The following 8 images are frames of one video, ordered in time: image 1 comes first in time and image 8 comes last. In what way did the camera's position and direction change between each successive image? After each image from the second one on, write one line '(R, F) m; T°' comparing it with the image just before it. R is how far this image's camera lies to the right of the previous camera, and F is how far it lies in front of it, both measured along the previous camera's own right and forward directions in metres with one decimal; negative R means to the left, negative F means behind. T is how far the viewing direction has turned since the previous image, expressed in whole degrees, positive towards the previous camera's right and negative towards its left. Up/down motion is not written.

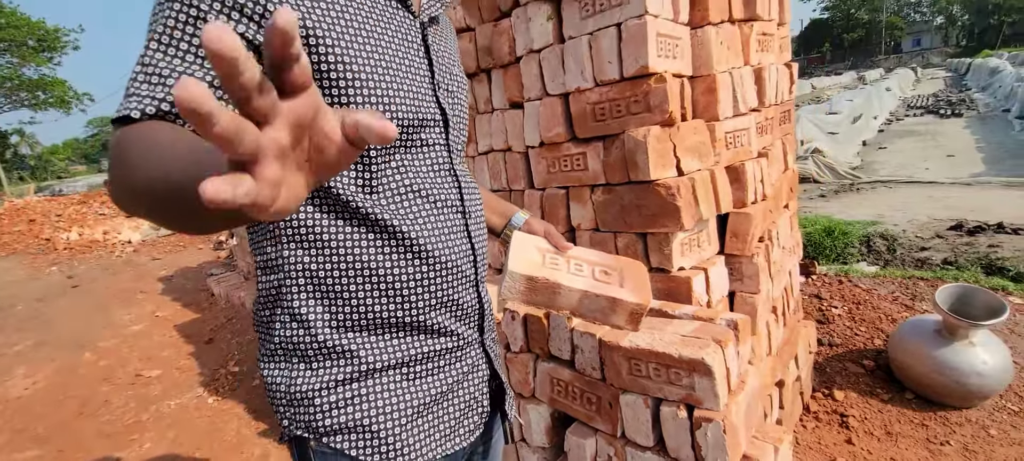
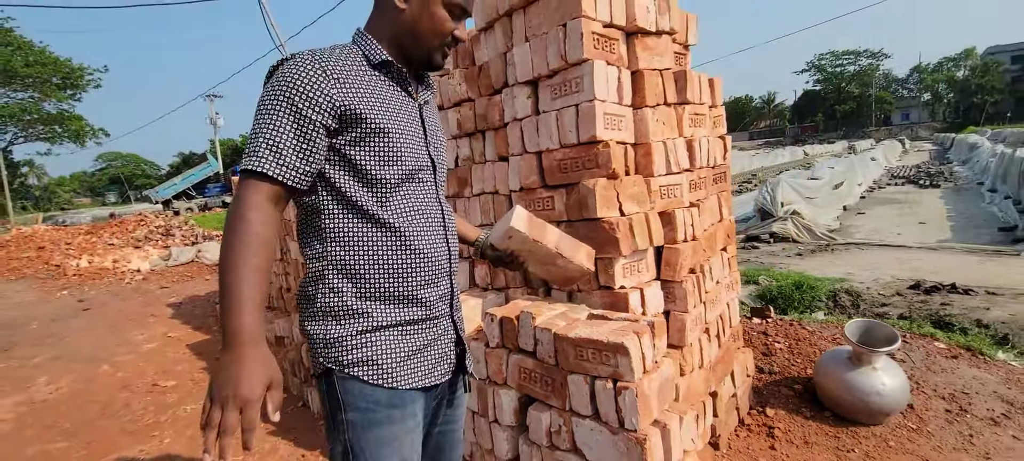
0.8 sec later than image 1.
(+0.1, -0.6) m; 0°
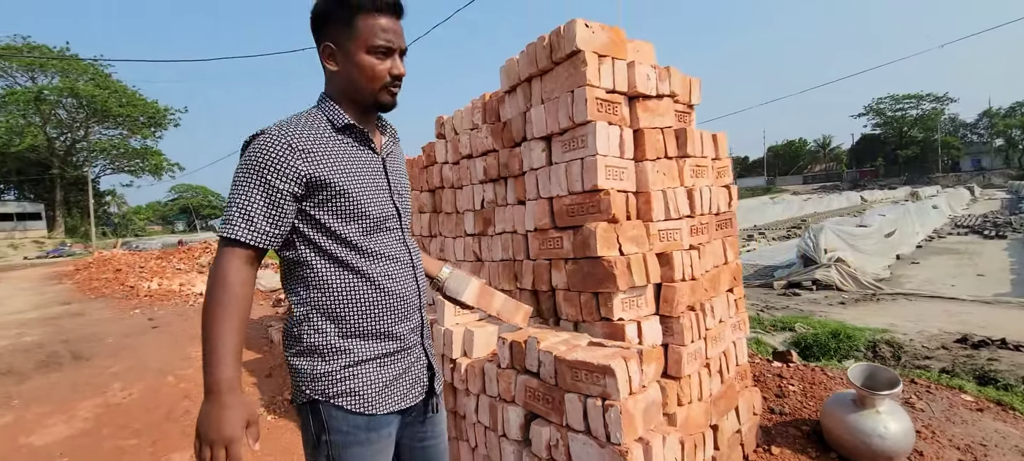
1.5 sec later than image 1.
(+0.2, -0.3) m; -5°
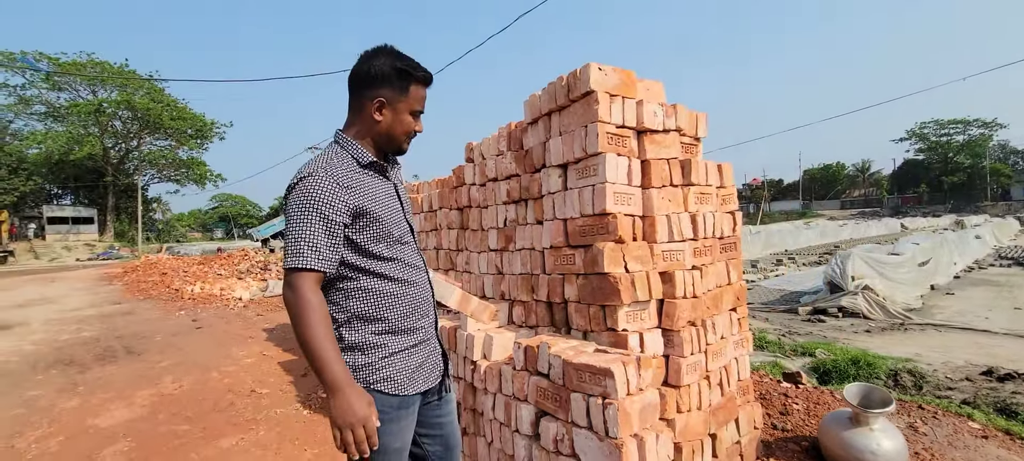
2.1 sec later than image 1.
(+0.1, -0.3) m; -3°
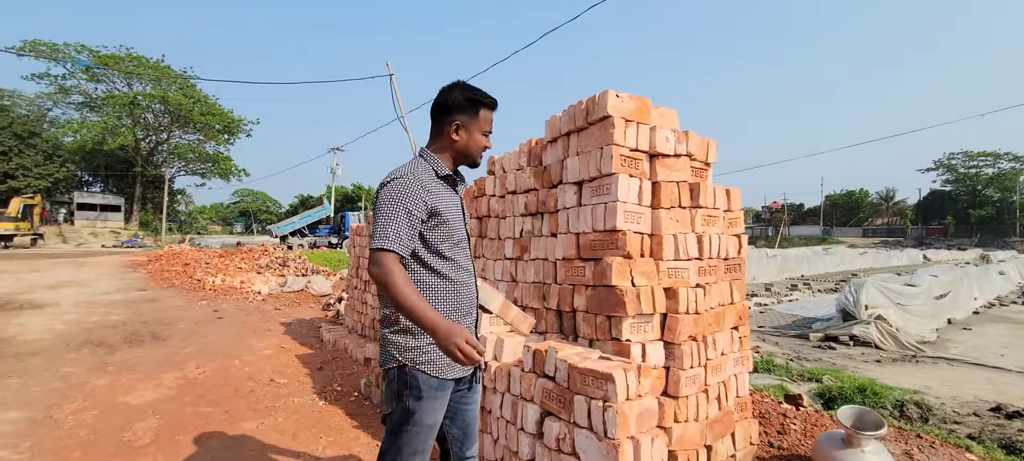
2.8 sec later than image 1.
(0.0, -0.2) m; -2°
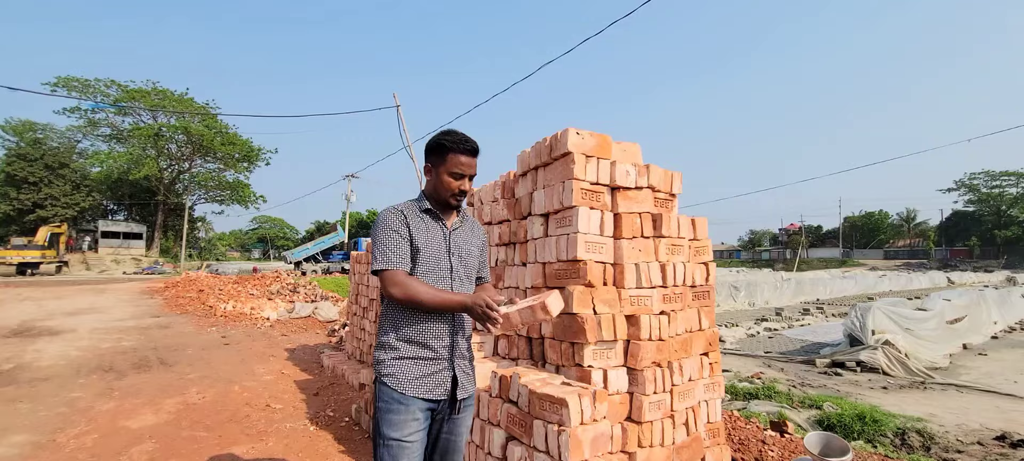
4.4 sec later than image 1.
(+0.3, -0.2) m; -2°
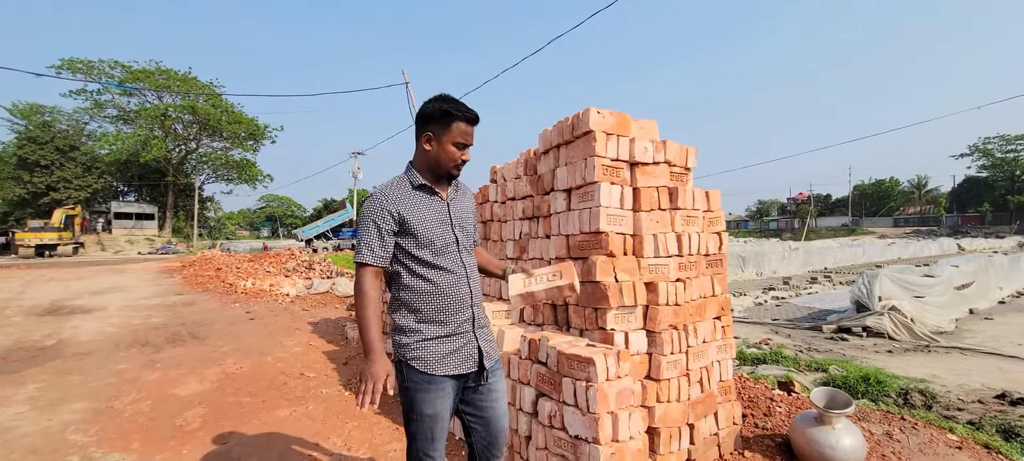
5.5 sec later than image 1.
(-0.1, -0.2) m; -1°
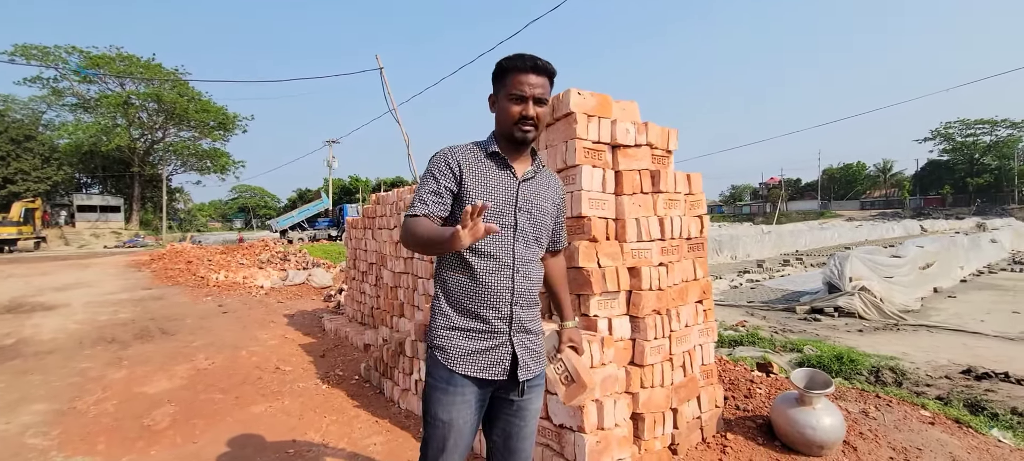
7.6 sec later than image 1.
(0.0, +0.1) m; +2°
